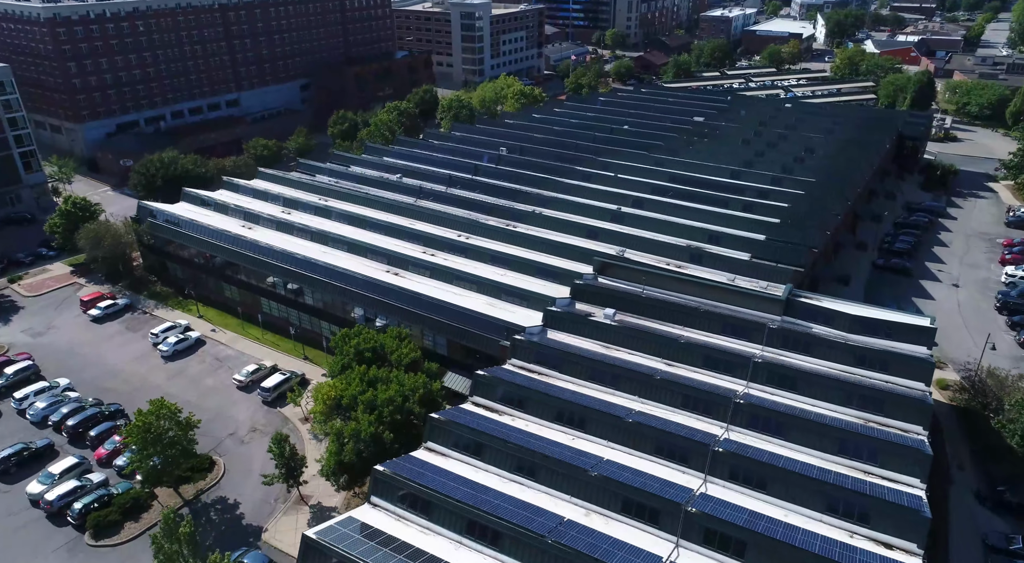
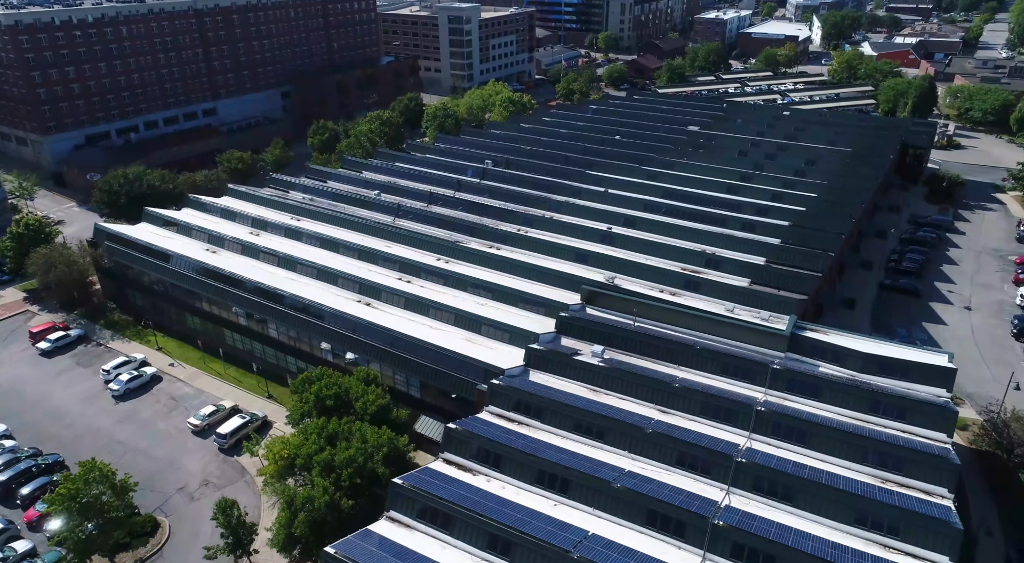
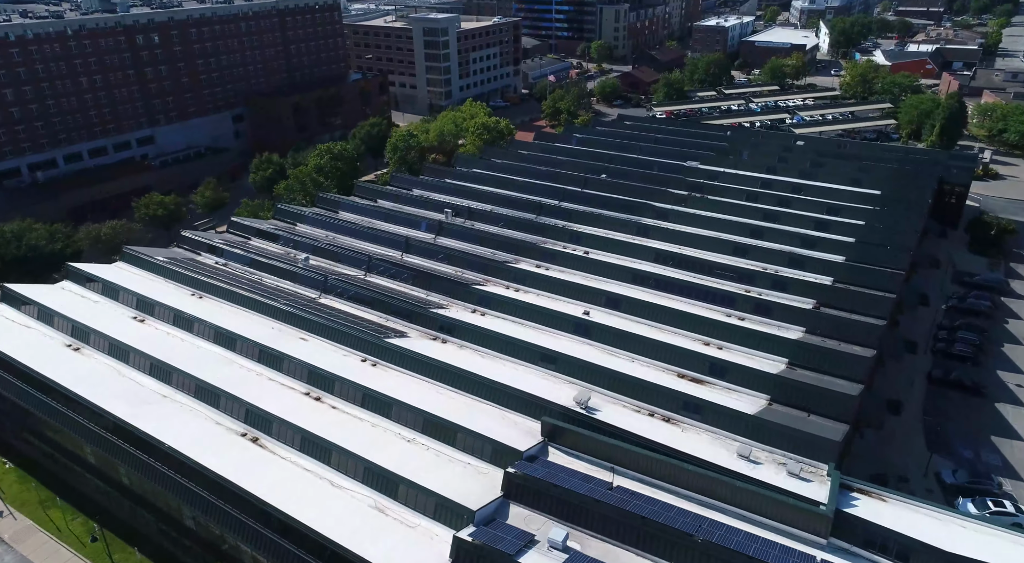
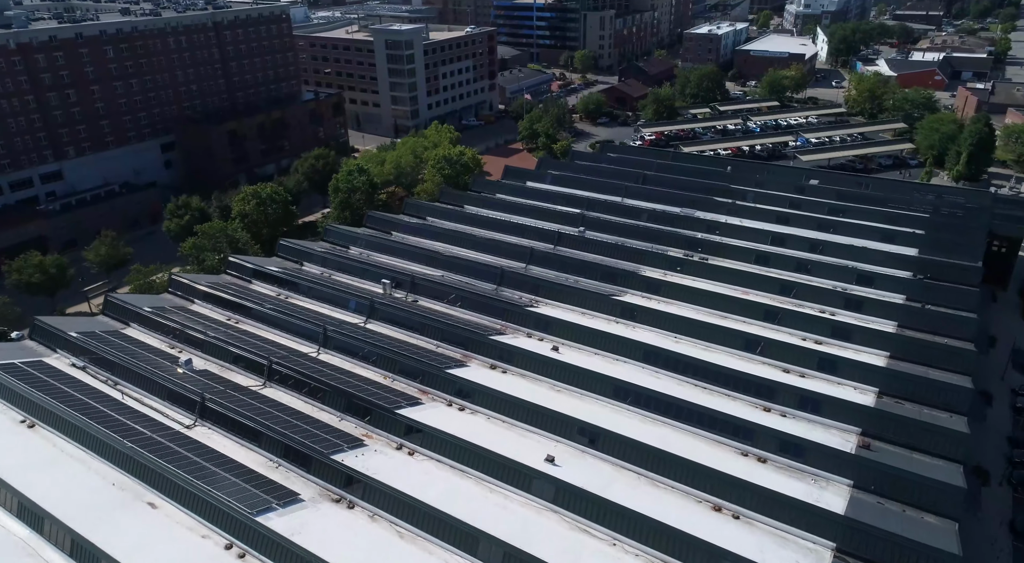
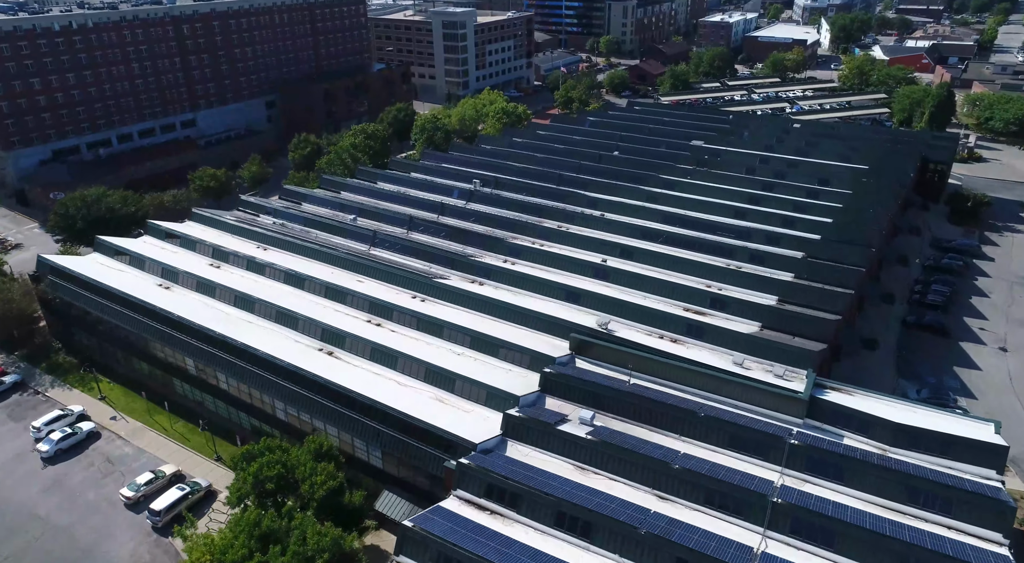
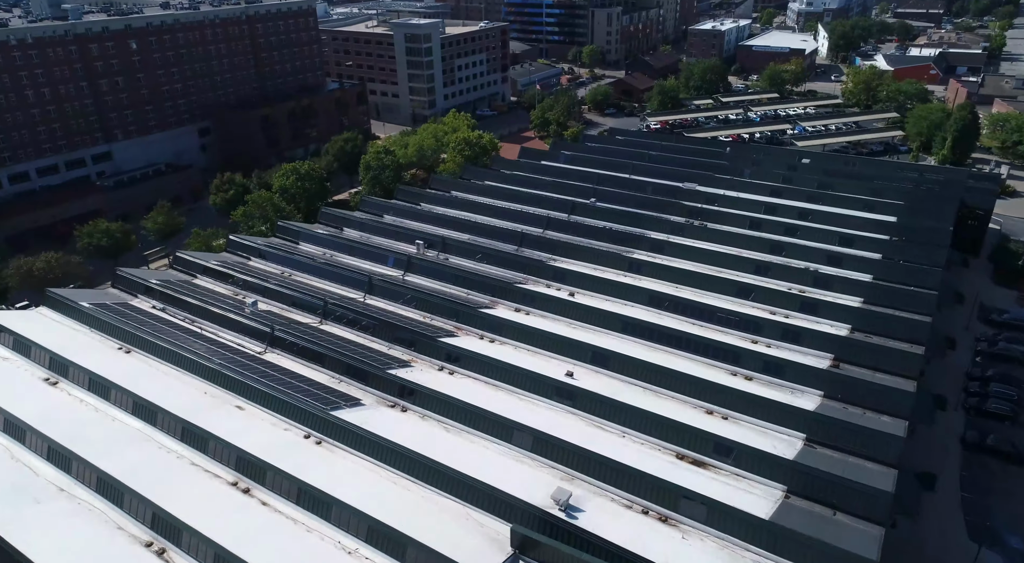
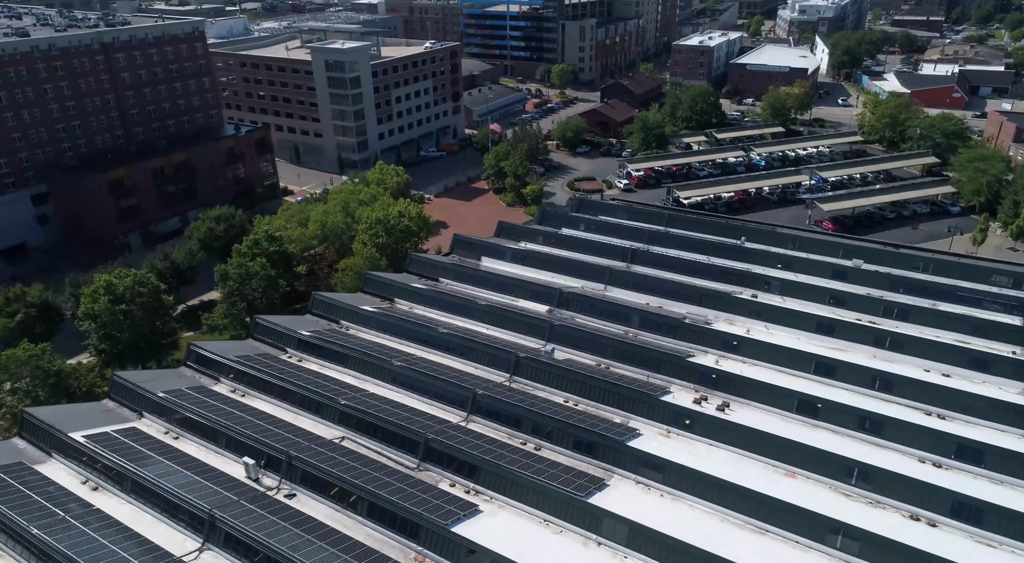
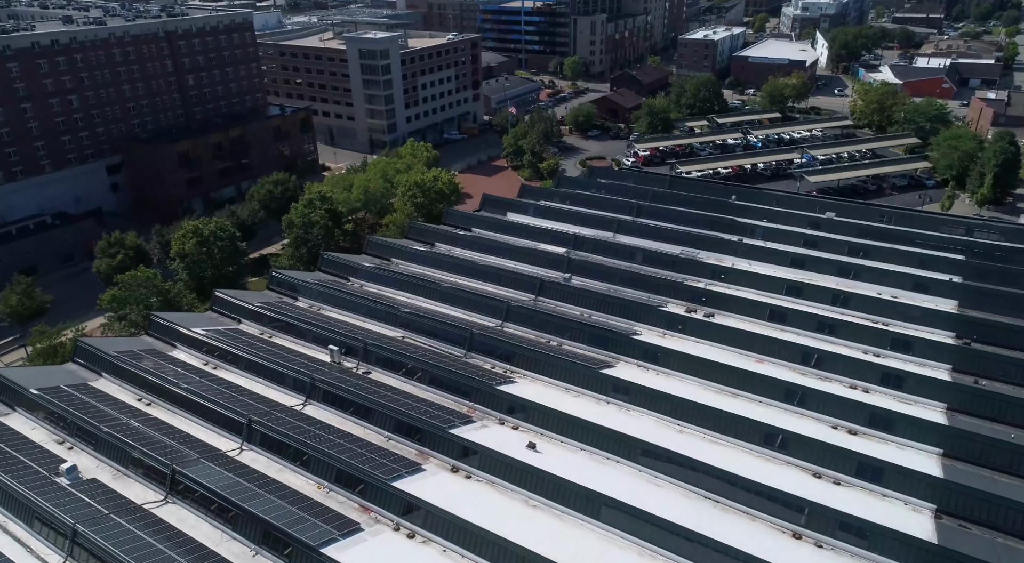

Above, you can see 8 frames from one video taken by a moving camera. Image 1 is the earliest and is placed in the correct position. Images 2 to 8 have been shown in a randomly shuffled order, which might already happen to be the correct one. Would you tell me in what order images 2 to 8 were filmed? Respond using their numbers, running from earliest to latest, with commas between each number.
2, 5, 3, 6, 4, 8, 7
